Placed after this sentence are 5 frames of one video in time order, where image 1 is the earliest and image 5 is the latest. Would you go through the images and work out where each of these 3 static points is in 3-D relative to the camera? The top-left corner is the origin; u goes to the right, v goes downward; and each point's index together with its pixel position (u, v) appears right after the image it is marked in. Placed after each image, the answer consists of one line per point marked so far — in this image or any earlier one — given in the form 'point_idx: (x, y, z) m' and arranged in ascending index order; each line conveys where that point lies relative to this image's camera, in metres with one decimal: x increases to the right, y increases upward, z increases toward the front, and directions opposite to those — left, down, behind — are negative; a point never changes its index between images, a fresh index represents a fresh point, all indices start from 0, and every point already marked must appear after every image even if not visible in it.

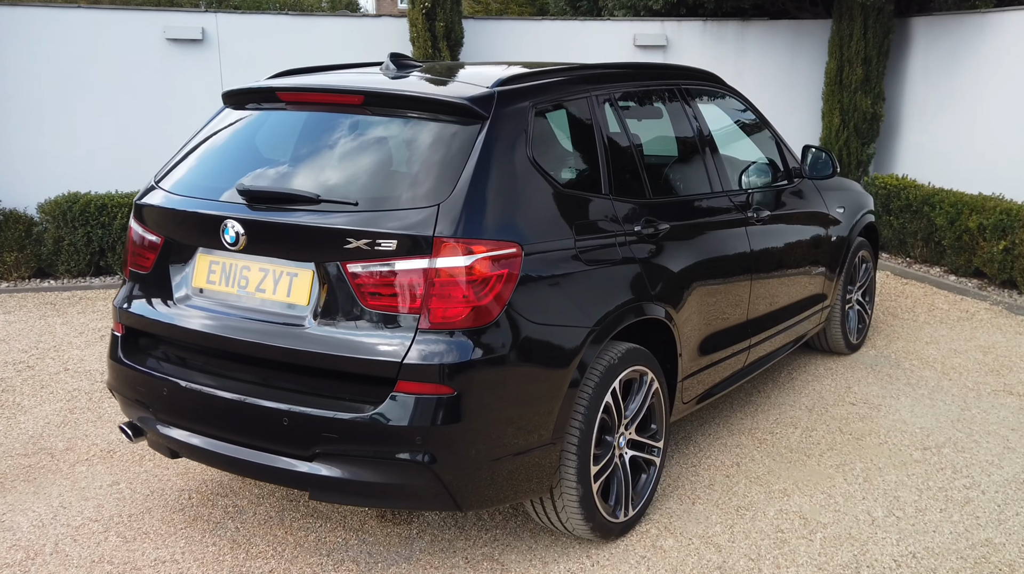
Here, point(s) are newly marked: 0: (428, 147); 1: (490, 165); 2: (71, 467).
0: (-0.2, +0.5, +3.1) m
1: (-0.1, +0.4, +3.1) m
2: (-2.0, -0.8, +4.3) m
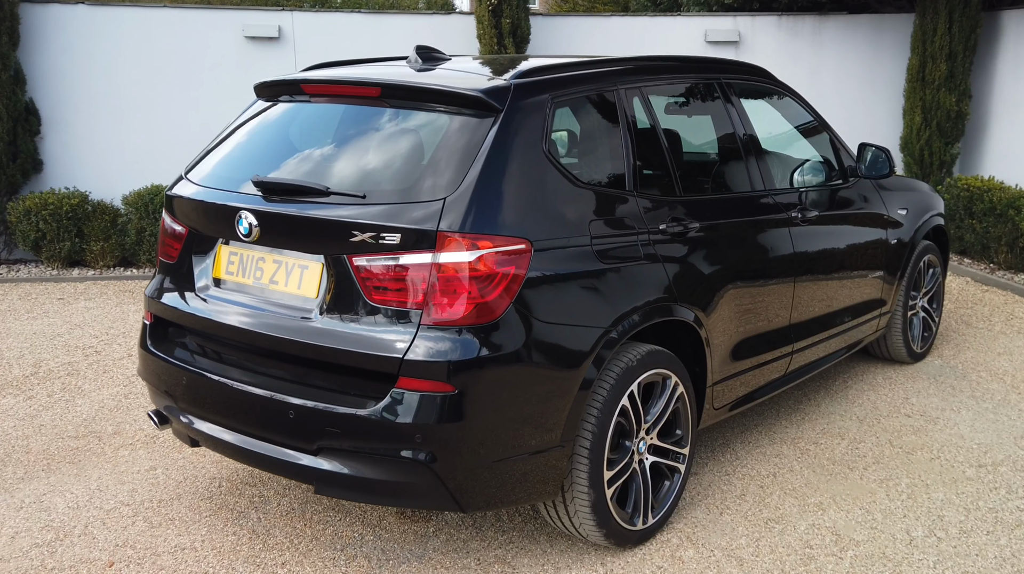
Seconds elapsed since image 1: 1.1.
0: (-0.2, +0.5, +3.0) m
1: (0.0, +0.4, +3.0) m
2: (-1.9, -0.8, +4.4) m
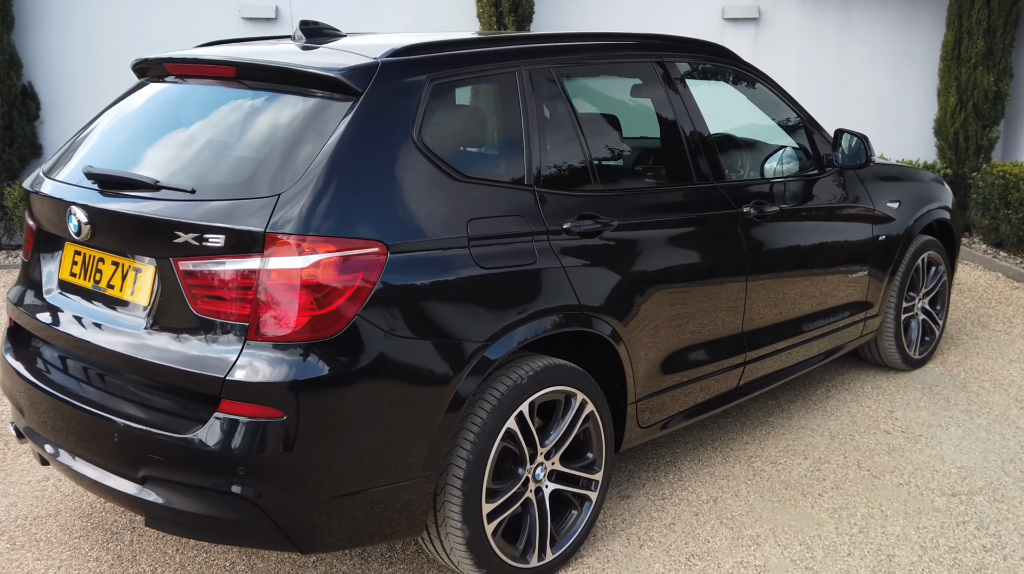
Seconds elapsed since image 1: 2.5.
0: (-0.6, +0.5, +2.7) m
1: (-0.4, +0.4, +2.6) m
2: (-2.2, -0.8, +4.1) m
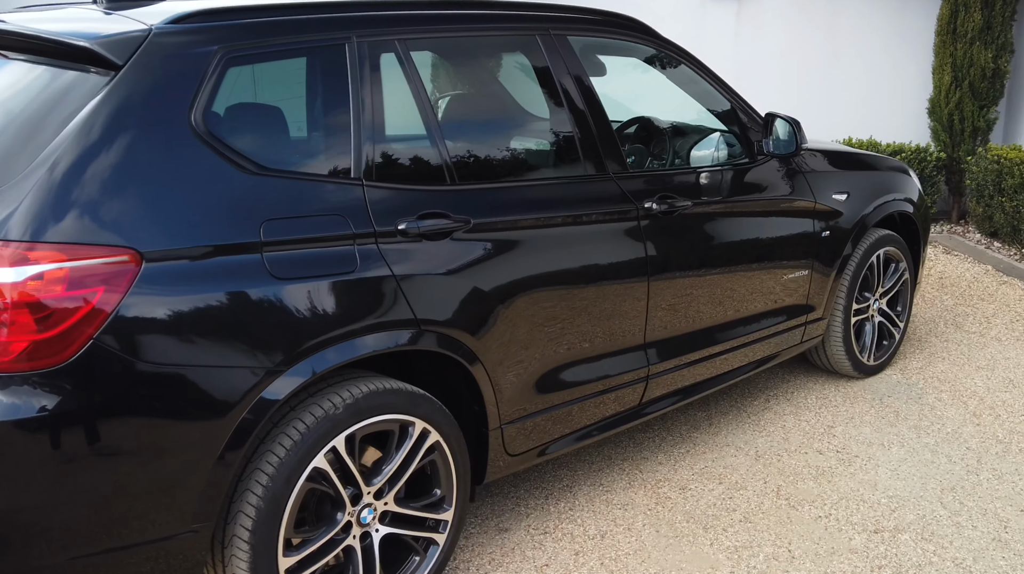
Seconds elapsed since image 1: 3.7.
0: (-1.1, +0.4, +2.2) m
1: (-0.9, +0.4, +2.2) m
2: (-2.7, -0.7, +3.8) m
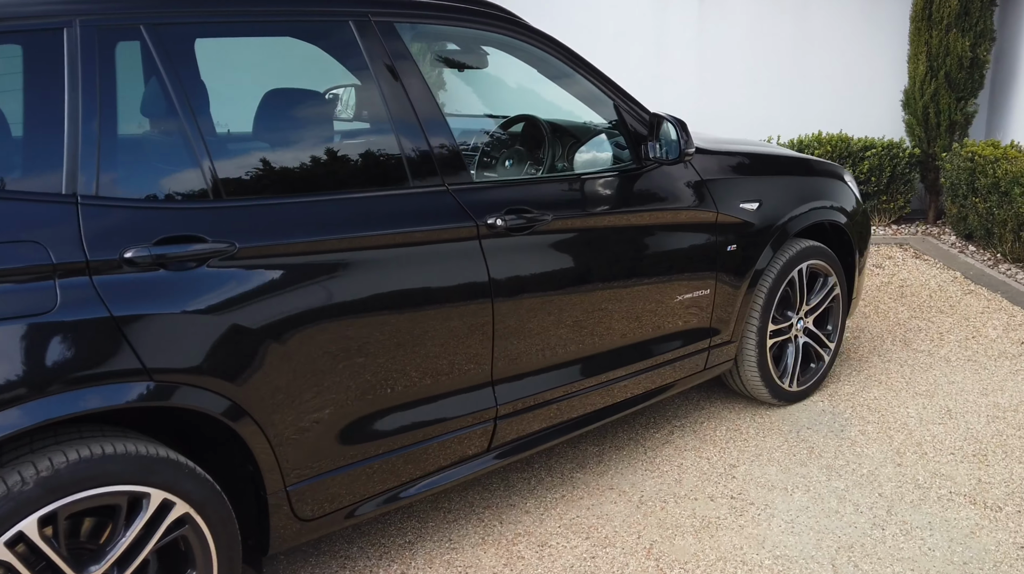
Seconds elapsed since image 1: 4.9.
0: (-1.7, +0.3, +1.8) m
1: (-1.5, +0.3, +1.8) m
2: (-3.2, -0.8, +3.4) m
